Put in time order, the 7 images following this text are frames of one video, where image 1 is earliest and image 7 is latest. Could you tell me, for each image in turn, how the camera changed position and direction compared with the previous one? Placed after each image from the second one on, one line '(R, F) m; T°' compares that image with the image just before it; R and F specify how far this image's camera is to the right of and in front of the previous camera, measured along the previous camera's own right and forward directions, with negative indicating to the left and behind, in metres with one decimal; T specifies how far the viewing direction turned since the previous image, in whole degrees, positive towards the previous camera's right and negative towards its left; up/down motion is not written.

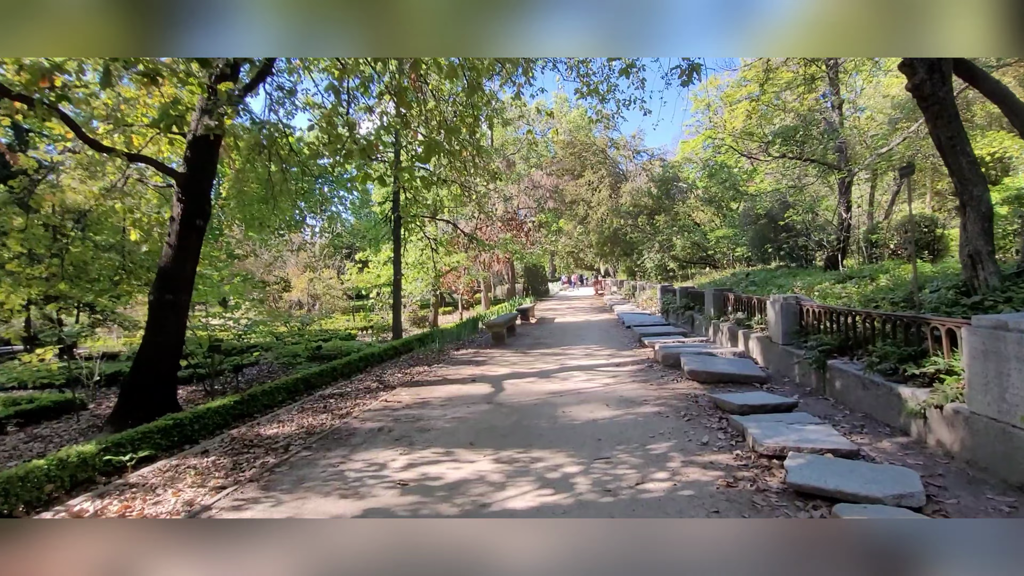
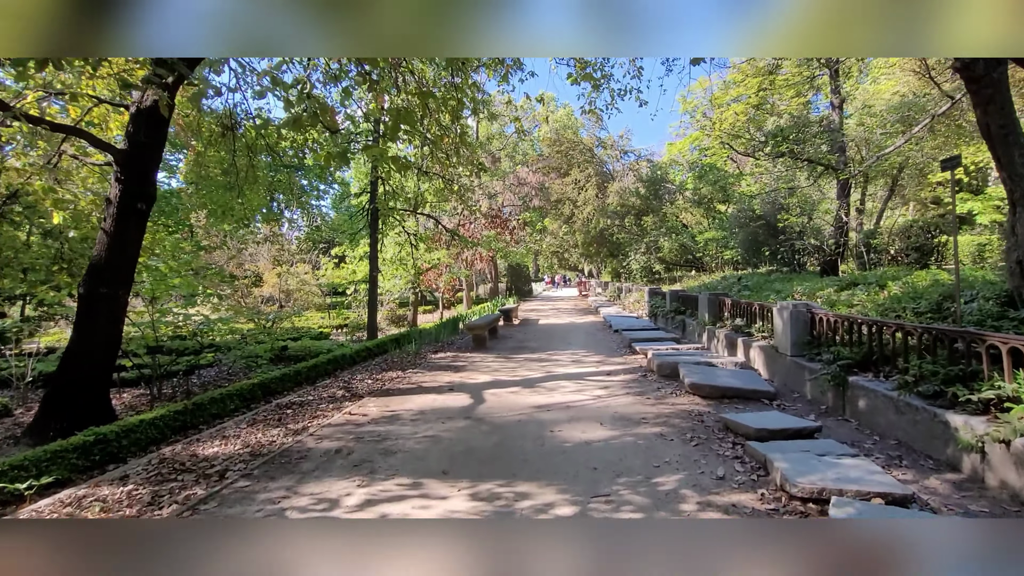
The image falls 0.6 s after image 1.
(0.0, +0.5) m; +2°
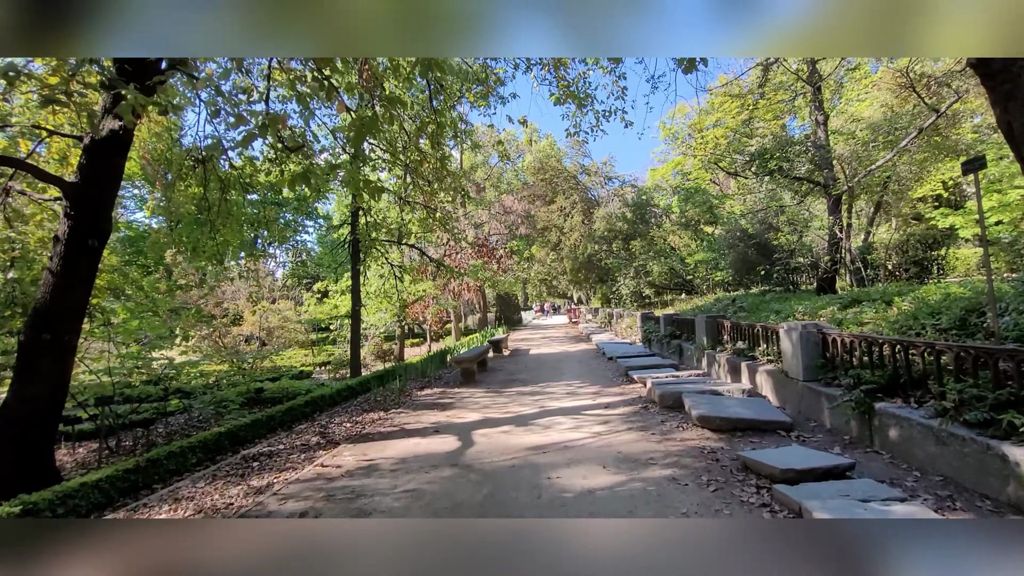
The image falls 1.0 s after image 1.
(0.0, +0.3) m; +1°
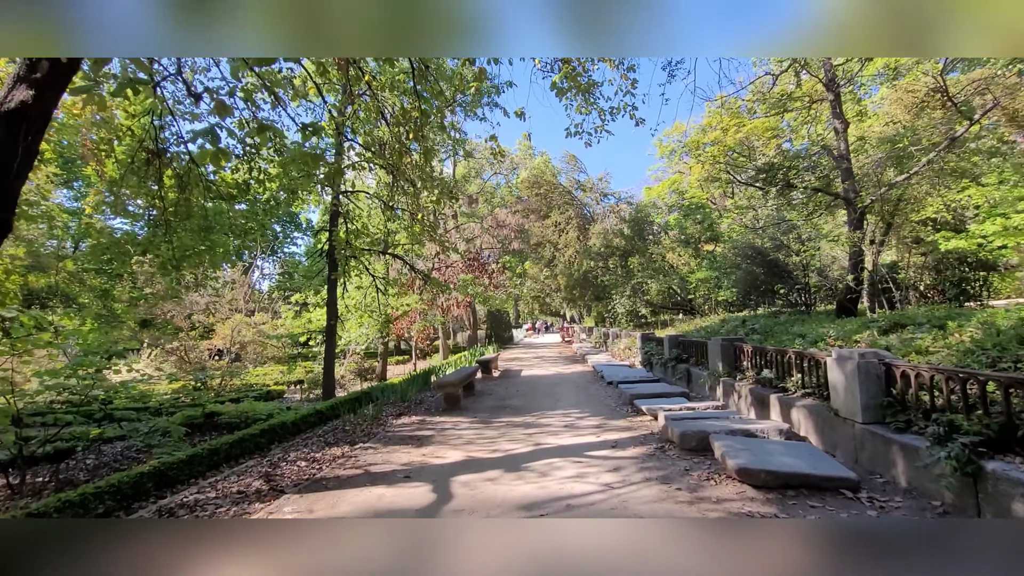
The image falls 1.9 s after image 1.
(0.0, +0.7) m; +1°
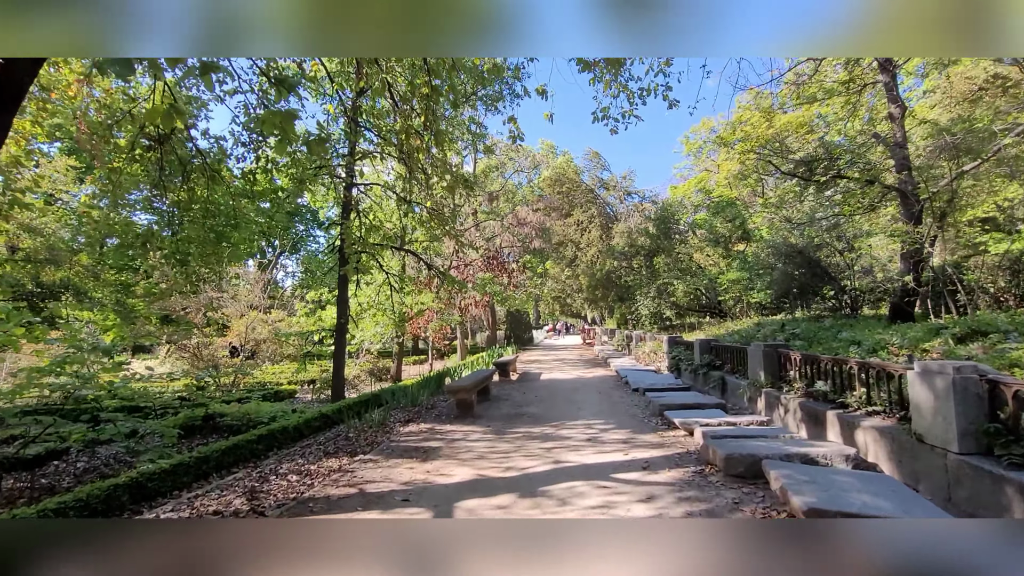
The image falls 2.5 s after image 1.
(0.0, +0.5) m; -2°
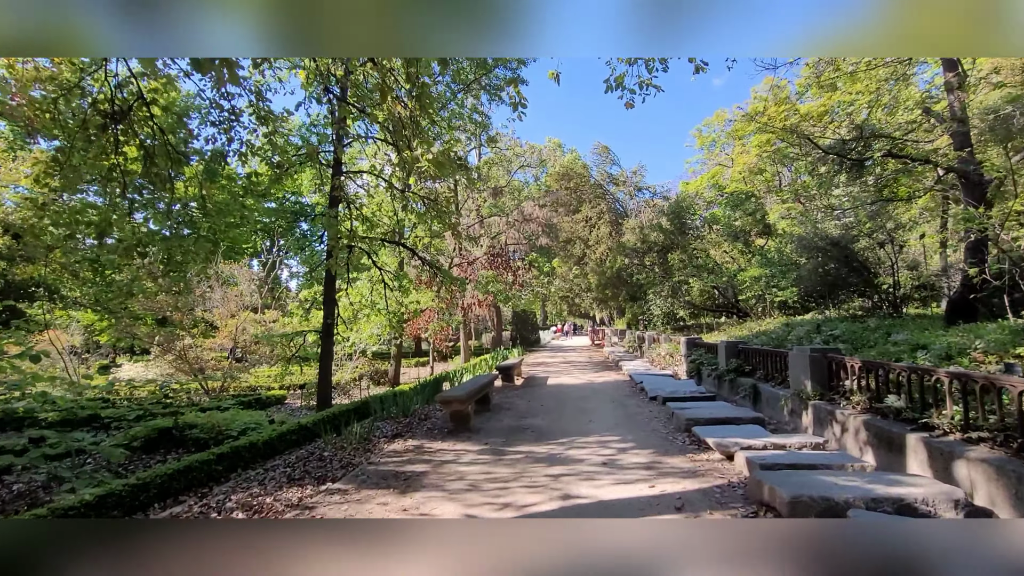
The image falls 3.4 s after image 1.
(+0.1, +0.7) m; -1°
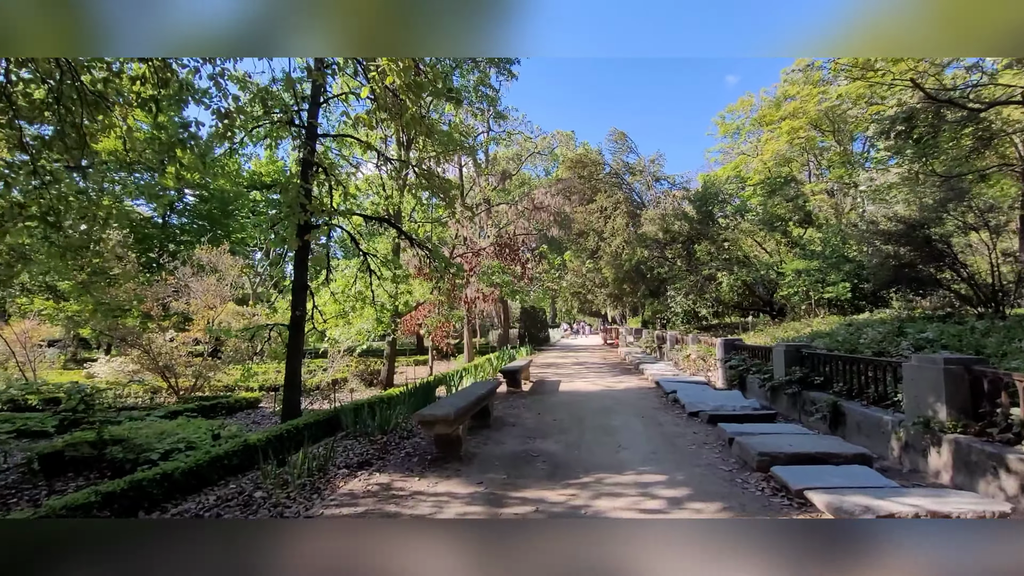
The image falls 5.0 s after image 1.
(0.0, +1.2) m; -1°
